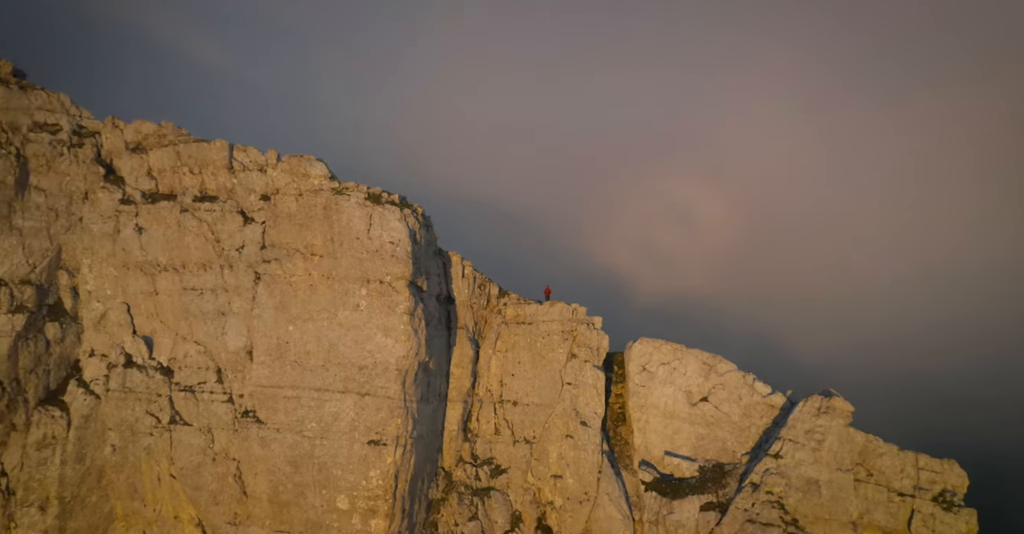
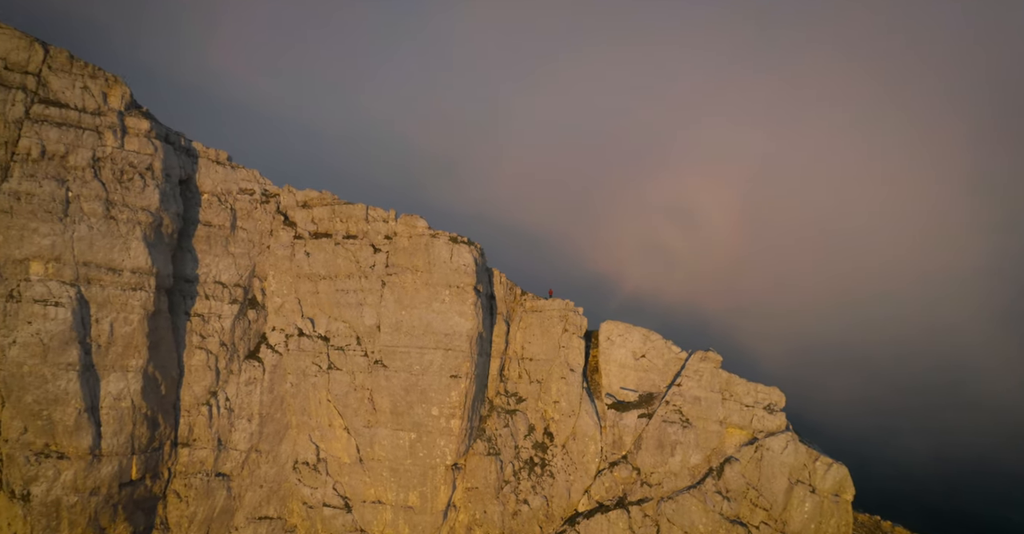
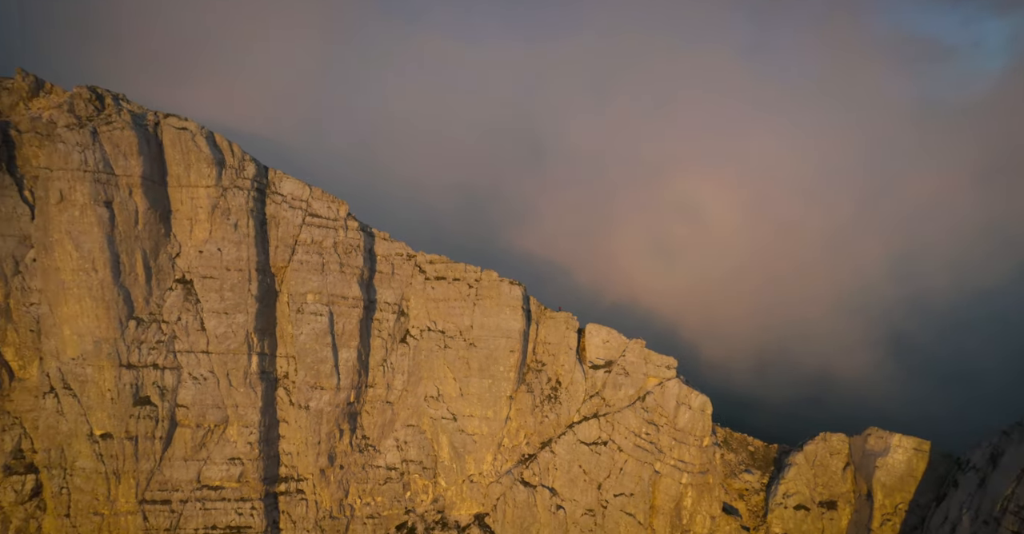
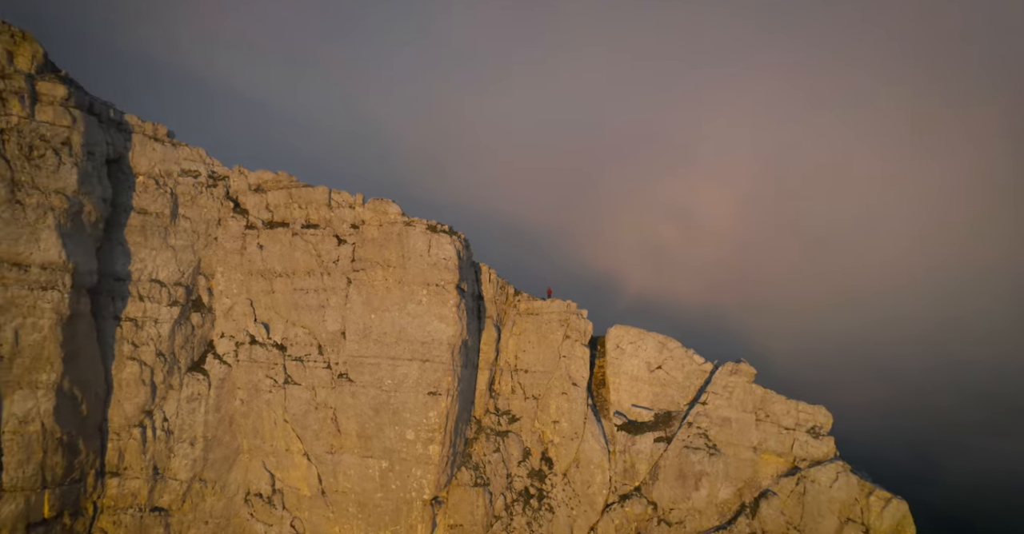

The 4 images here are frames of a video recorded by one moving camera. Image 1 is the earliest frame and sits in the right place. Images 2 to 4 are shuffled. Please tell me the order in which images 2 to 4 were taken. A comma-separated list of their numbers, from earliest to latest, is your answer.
4, 2, 3
